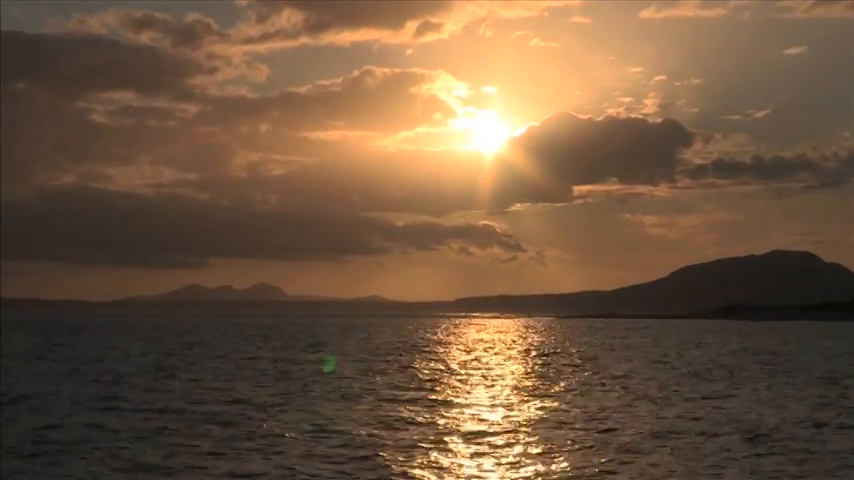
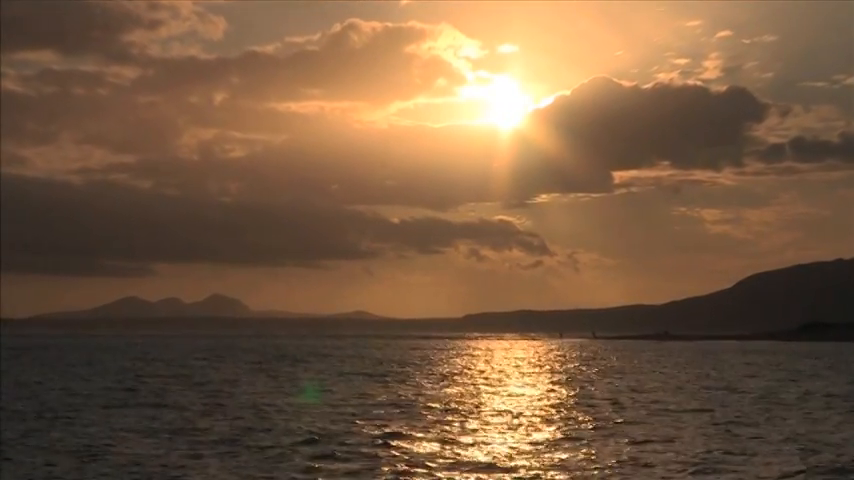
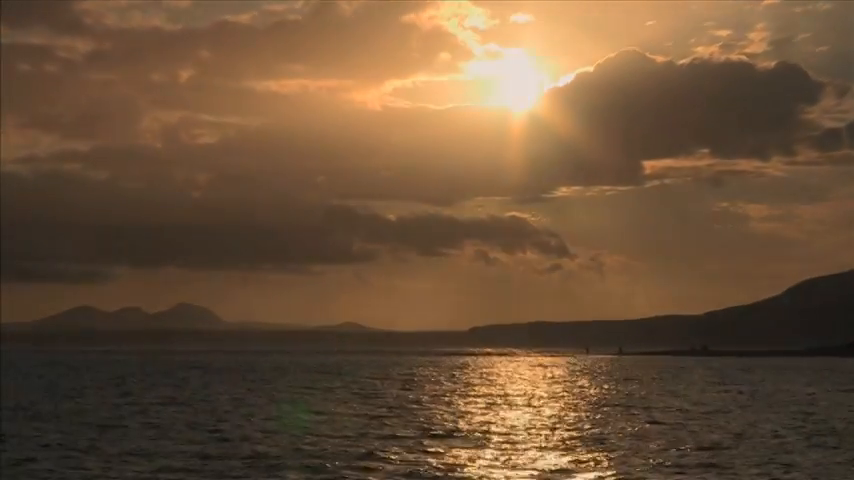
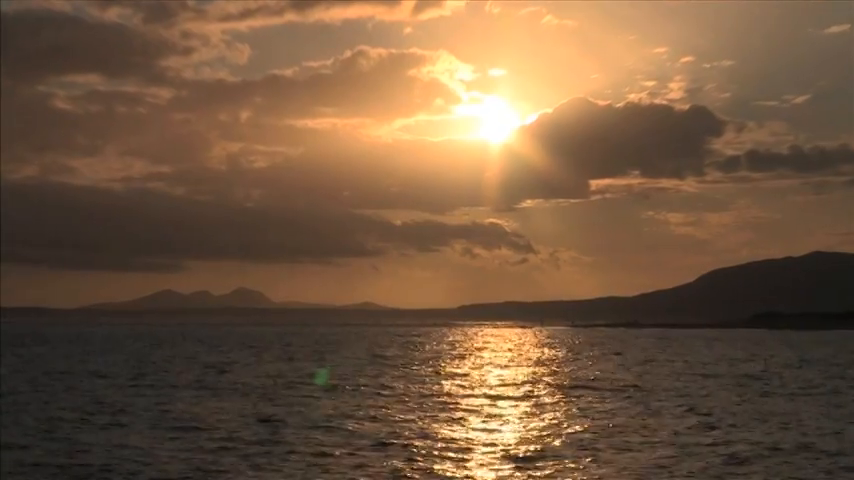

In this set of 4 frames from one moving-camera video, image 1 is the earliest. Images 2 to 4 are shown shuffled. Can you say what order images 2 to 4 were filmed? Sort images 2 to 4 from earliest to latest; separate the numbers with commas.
4, 2, 3
